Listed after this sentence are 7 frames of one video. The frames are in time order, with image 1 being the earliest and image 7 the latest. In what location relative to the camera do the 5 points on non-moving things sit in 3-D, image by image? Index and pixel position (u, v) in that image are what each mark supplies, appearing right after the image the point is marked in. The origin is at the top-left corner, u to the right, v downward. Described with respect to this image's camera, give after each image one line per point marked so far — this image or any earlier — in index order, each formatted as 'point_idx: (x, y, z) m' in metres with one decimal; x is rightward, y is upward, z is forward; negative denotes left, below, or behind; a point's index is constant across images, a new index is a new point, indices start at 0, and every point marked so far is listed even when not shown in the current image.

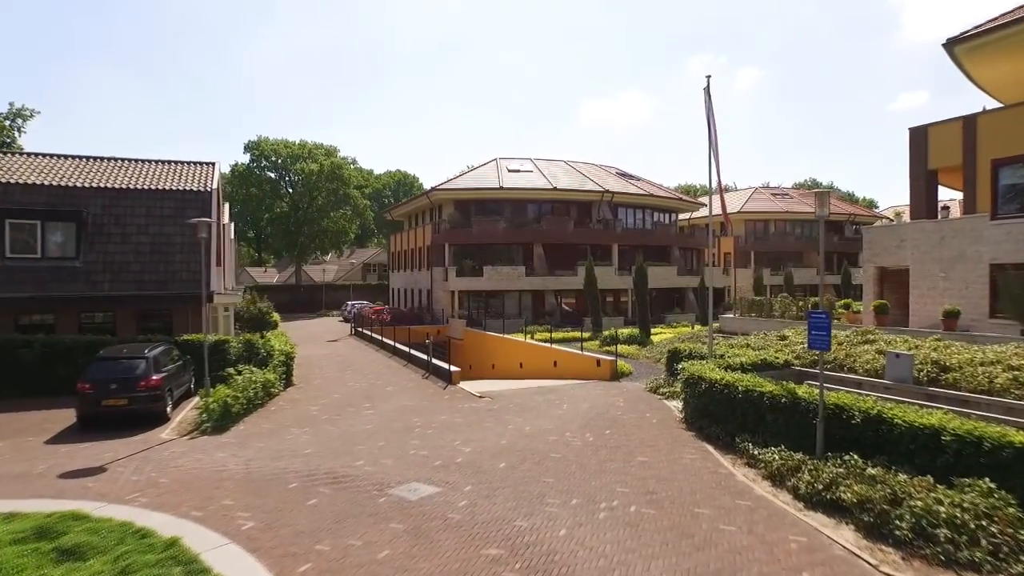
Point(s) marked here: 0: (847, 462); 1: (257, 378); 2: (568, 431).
0: (+4.5, -2.3, +8.7) m
1: (-6.3, -2.3, +16.2) m
2: (+1.1, -2.9, +12.9) m
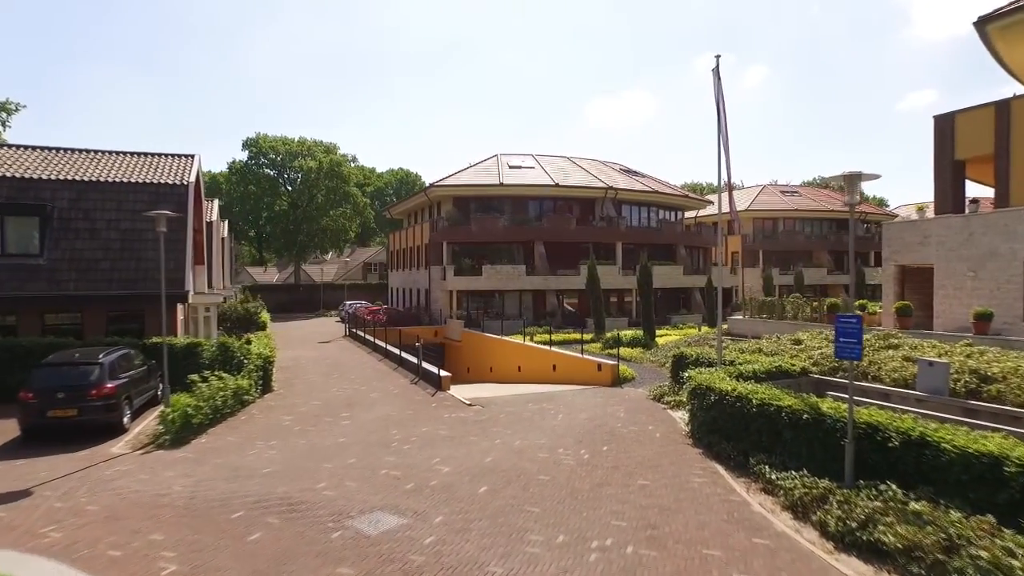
0: (+4.2, -2.3, +7.4) m
1: (-6.5, -2.3, +15.0) m
2: (+0.9, -2.9, +11.6) m
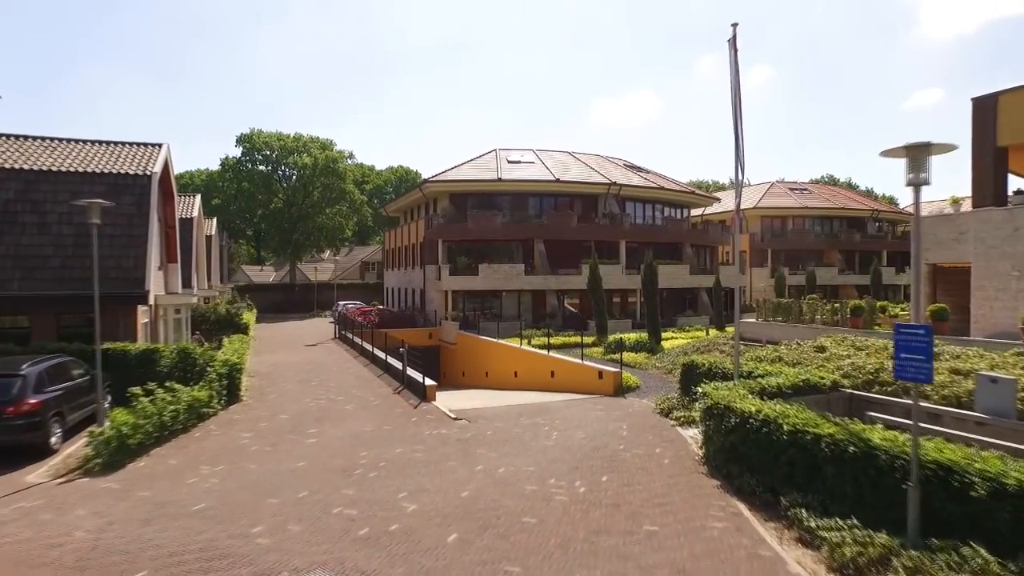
0: (+3.9, -2.3, +5.6) m
1: (-6.8, -2.3, +13.3) m
2: (+0.6, -2.9, +9.8) m
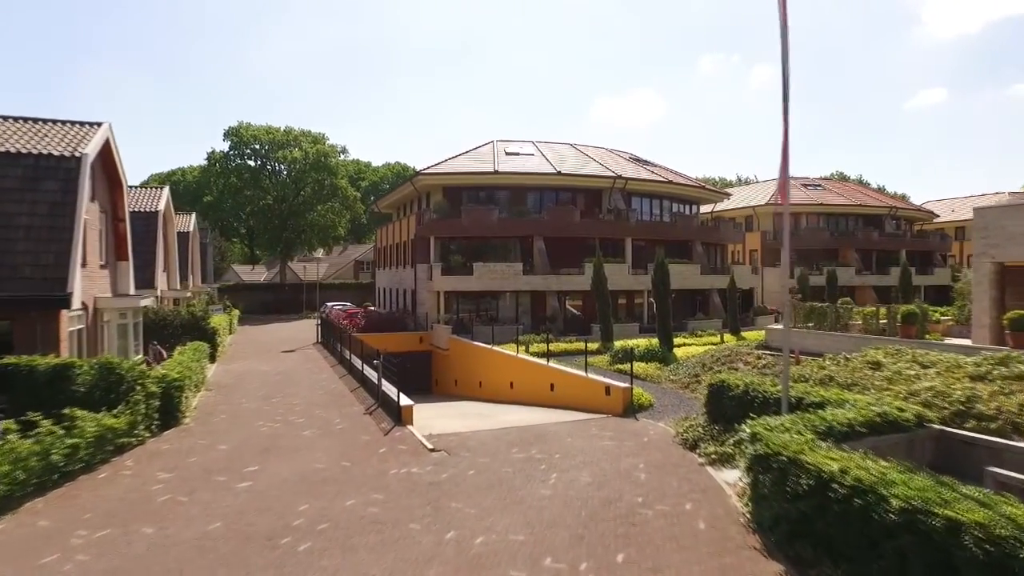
0: (+3.7, -2.4, +2.9) m
1: (-7.0, -2.3, +10.6) m
2: (+0.4, -2.9, +7.1) m
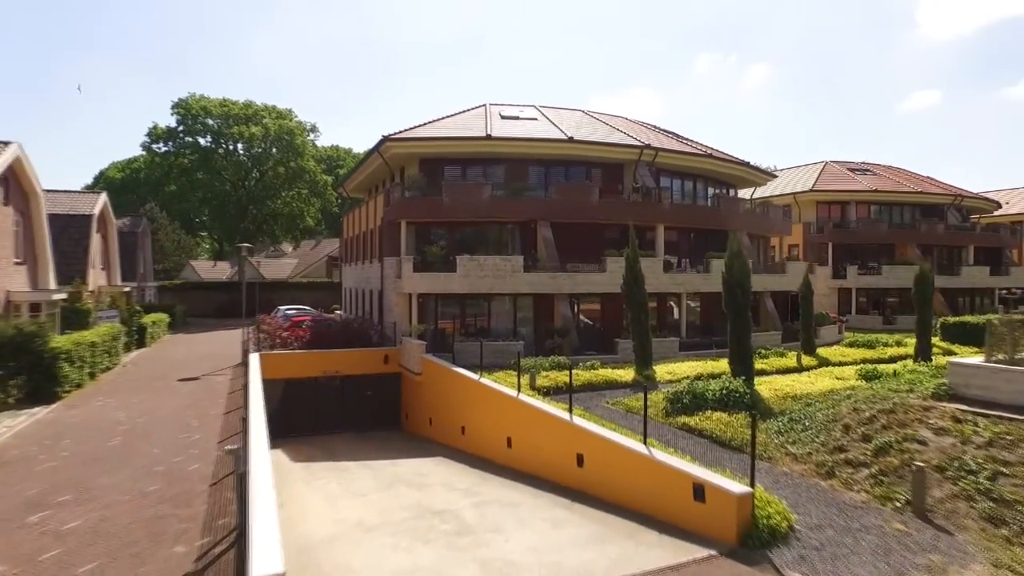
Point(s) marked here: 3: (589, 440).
0: (+3.9, -2.5, -5.8) m
1: (-6.9, -2.3, +1.8) m
2: (+0.5, -3.0, -1.5) m
3: (+1.4, -2.8, +11.7) m
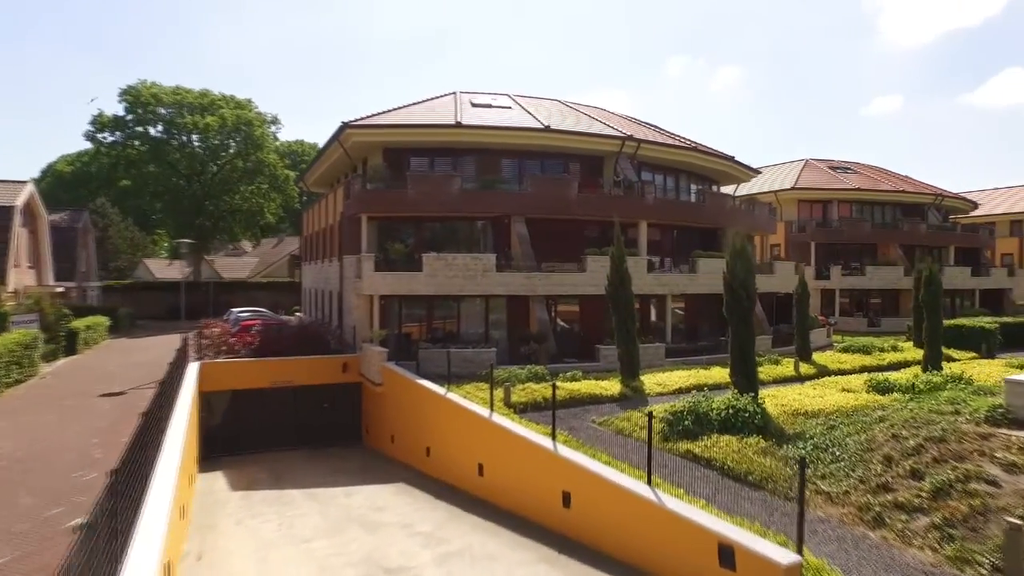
0: (+4.2, -2.5, -7.8) m
1: (-6.8, -2.4, -0.7) m
2: (+0.7, -3.0, -3.8) m
3: (+1.0, -2.8, +9.5) m
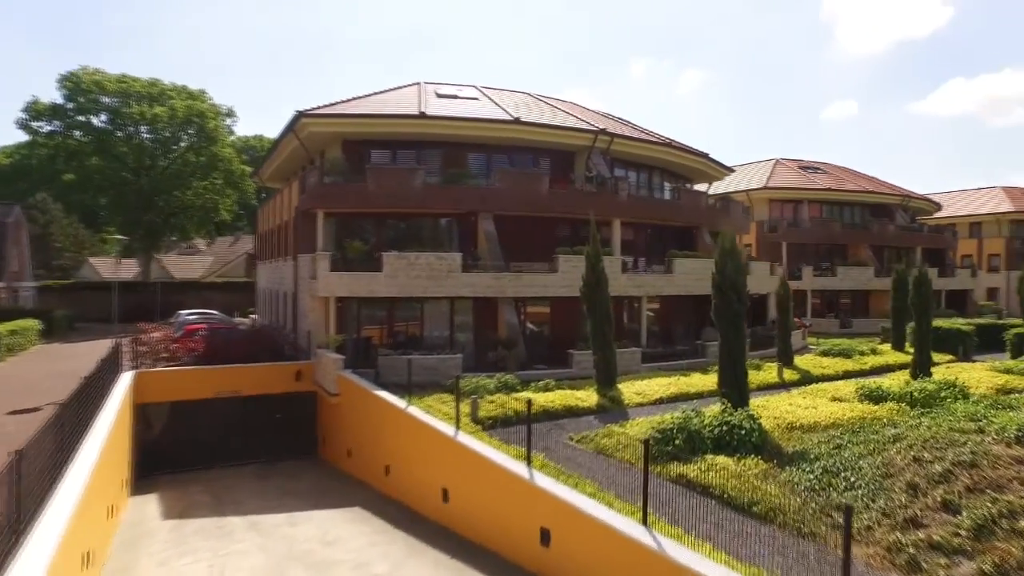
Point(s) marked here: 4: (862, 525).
0: (+4.8, -2.6, -9.1) m
1: (-6.7, -2.4, -2.6) m
2: (+1.0, -3.1, -5.2) m
3: (+0.7, -2.8, +8.0) m
4: (+4.3, -2.9, +7.8) m
